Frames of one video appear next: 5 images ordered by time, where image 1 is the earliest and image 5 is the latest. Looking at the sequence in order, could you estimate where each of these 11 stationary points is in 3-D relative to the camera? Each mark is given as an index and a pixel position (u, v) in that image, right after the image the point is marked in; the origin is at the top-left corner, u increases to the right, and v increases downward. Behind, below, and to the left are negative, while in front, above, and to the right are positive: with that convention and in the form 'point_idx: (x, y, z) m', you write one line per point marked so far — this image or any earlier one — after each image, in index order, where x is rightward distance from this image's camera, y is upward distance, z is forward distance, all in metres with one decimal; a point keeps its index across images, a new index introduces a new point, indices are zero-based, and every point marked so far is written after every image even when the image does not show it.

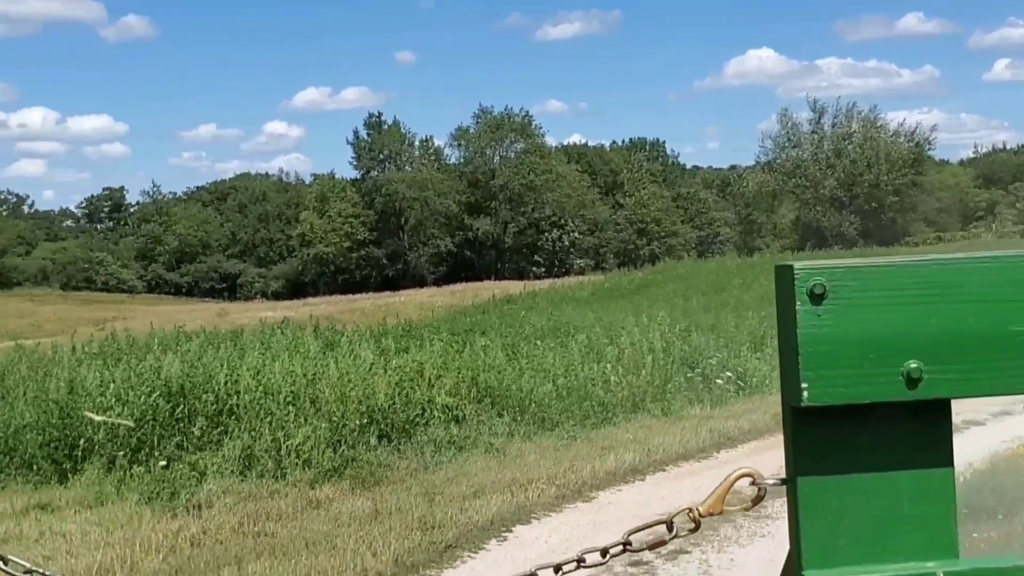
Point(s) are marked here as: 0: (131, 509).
0: (-2.4, -1.4, +8.6) m
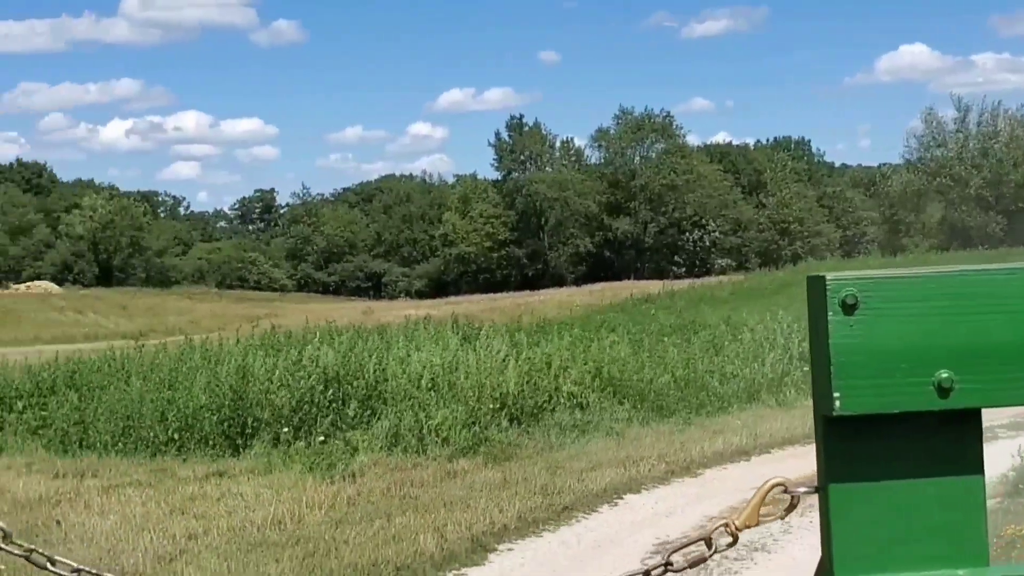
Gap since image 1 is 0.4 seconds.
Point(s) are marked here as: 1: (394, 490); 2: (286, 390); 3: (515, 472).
0: (-1.6, -1.4, +9.9) m
1: (-0.8, -1.4, +9.0) m
2: (-2.0, -1.0, +11.9) m
3: (0.0, -1.3, +9.6) m
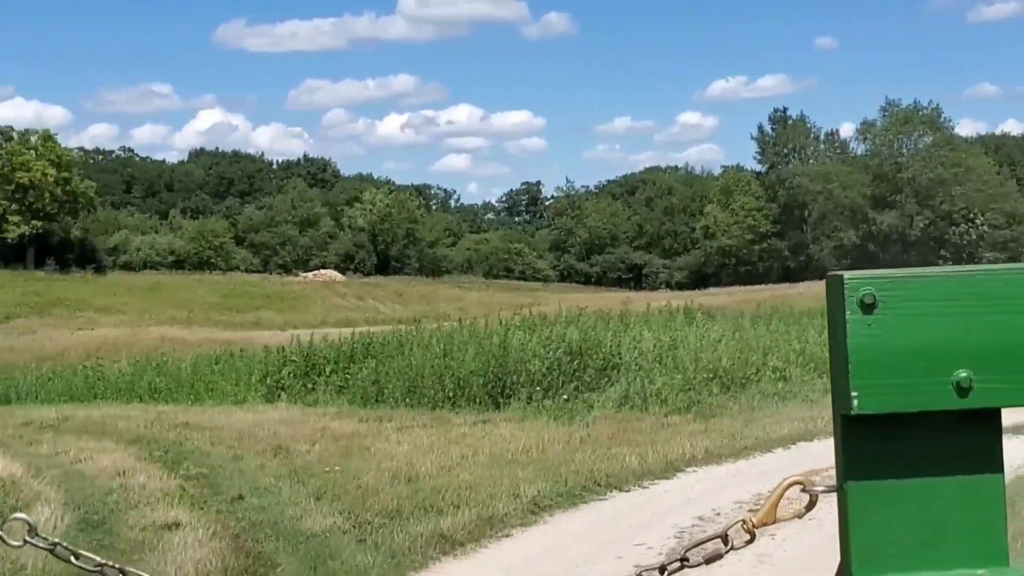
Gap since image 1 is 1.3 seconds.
0: (+0.4, -1.3, +12.7) m
1: (+0.9, -1.3, +11.6) m
2: (+0.3, -0.8, +14.7) m
3: (+1.8, -1.2, +12.0) m
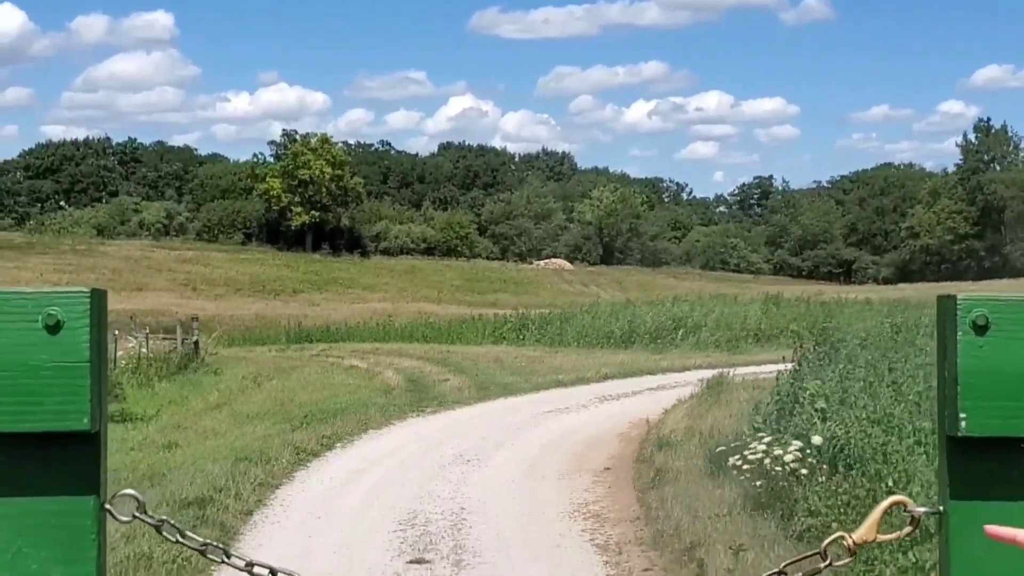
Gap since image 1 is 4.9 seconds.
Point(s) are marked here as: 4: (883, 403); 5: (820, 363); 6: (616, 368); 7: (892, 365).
0: (+2.3, -1.1, +22.7) m
1: (+2.7, -1.1, +21.6) m
2: (+2.6, -0.7, +24.7) m
3: (+3.6, -1.1, +21.8) m
4: (+2.3, -0.7, +8.6) m
5: (+2.6, -0.7, +11.4) m
6: (+1.6, -1.2, +19.9) m
7: (+2.9, -0.6, +10.4) m
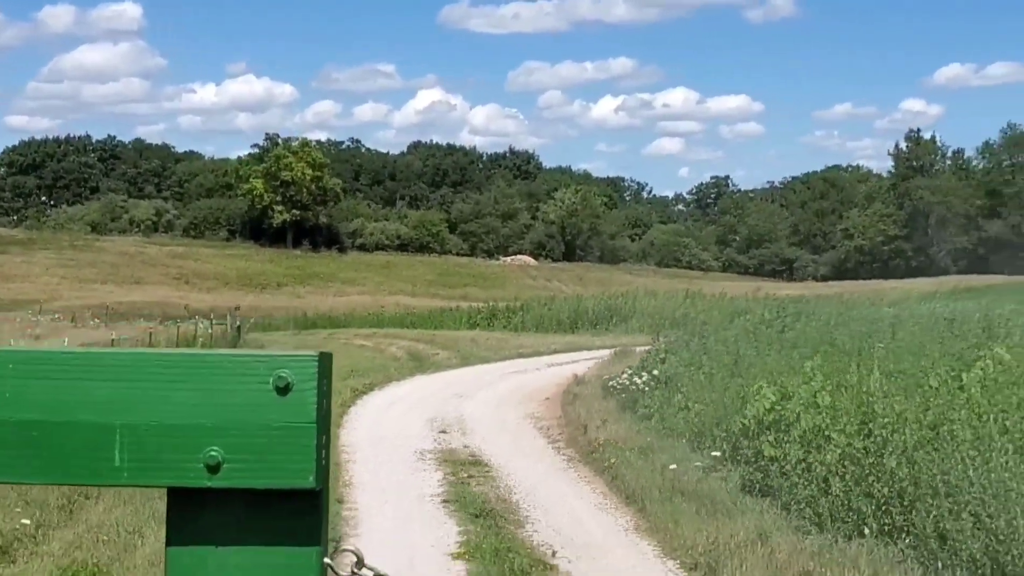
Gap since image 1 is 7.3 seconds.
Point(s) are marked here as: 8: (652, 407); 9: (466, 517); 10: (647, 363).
0: (+1.7, -1.1, +29.4) m
1: (+2.1, -1.1, +28.3) m
2: (+2.0, -0.6, +31.5) m
3: (+3.1, -1.1, +28.6) m
4: (+2.1, -0.7, +15.3) m
5: (+2.3, -0.7, +18.1) m
6: (+1.0, -1.1, +26.6) m
7: (+2.6, -0.6, +17.1) m
8: (+1.4, -1.2, +13.5) m
9: (-0.3, -1.6, +9.1) m
10: (+1.7, -0.9, +16.3) m
